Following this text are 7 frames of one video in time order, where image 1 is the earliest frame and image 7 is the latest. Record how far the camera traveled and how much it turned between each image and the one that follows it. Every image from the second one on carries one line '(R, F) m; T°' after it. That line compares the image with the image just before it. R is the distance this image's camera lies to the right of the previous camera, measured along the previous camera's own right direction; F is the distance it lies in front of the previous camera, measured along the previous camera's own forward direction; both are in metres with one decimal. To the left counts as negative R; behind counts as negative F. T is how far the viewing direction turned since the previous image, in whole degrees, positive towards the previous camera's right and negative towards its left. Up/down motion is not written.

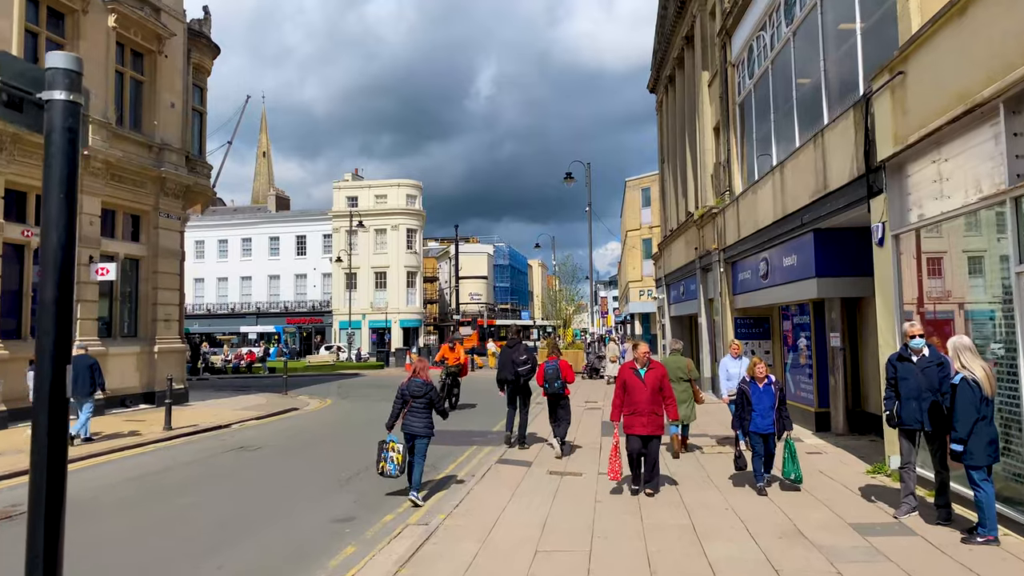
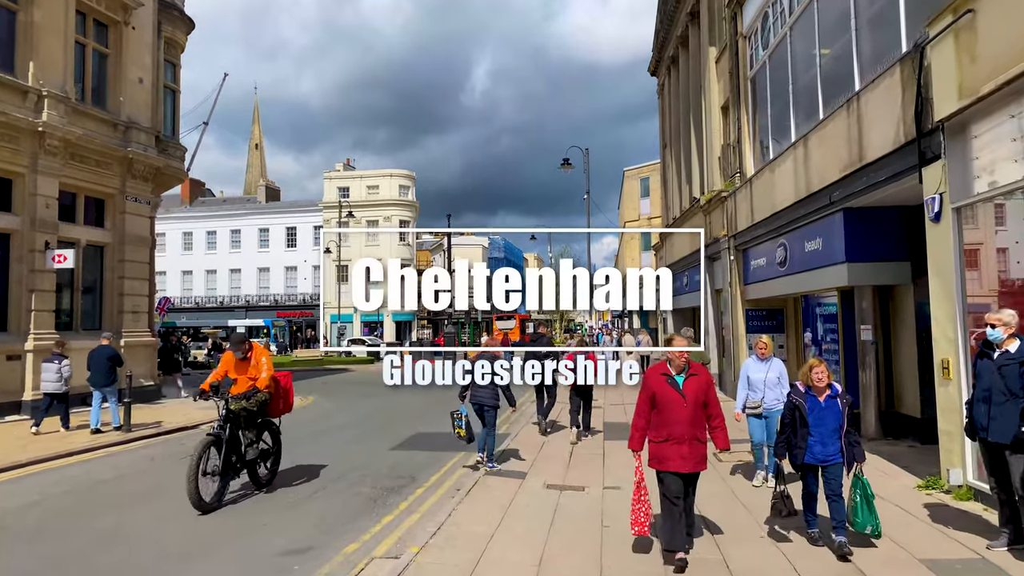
(0.0, +1.2) m; 0°
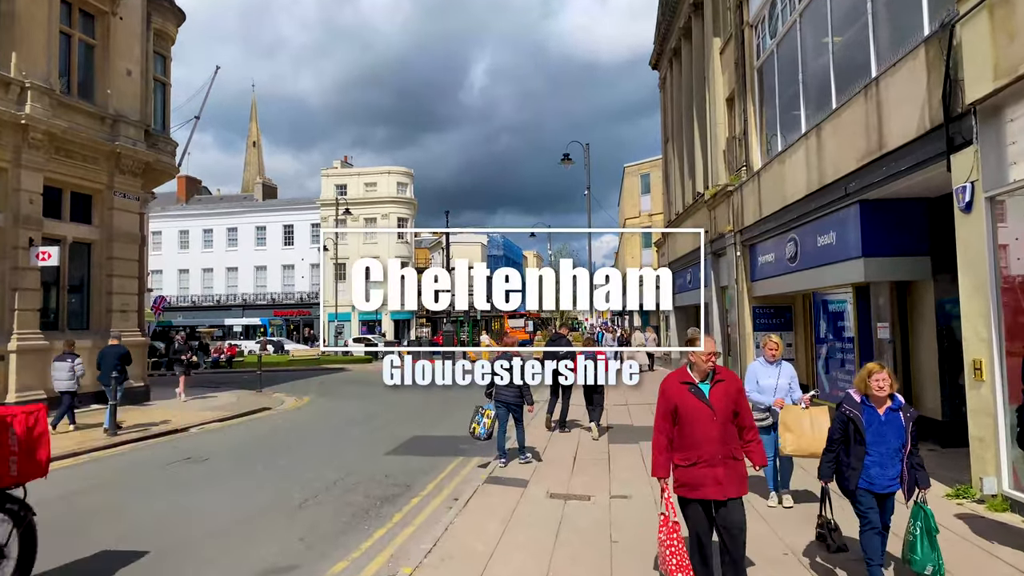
(0.0, +0.4) m; 0°
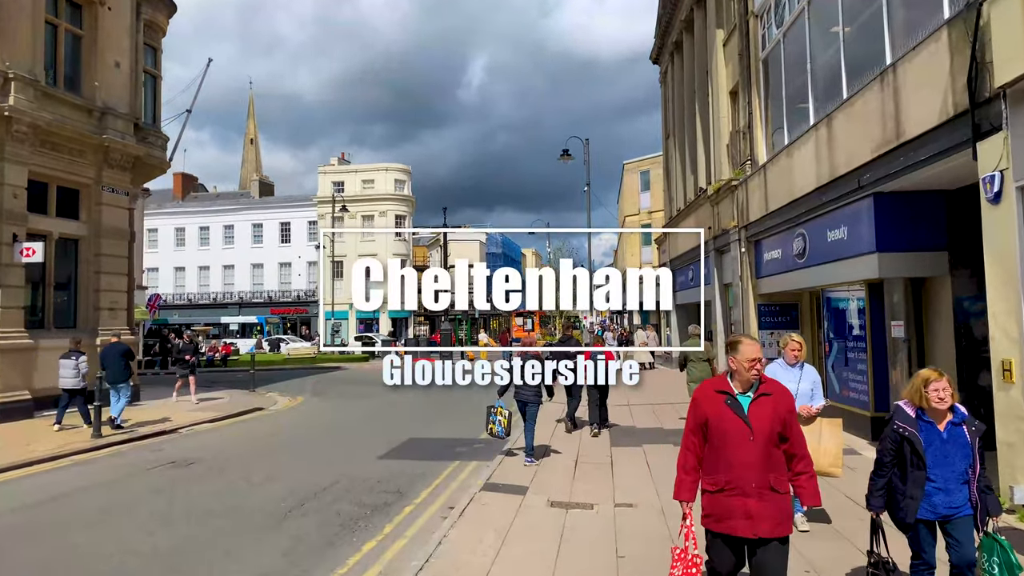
(0.0, +0.4) m; 0°
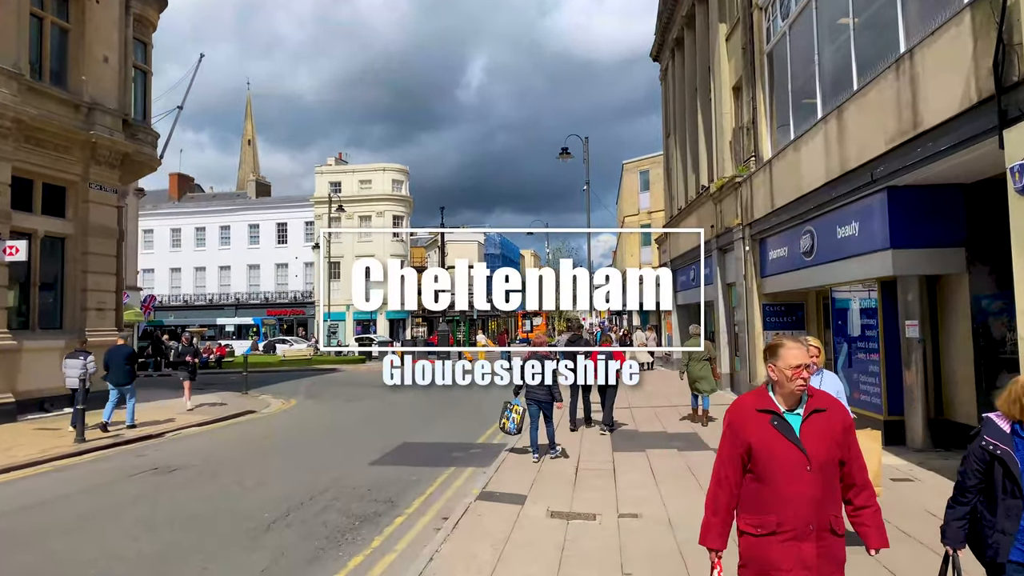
(0.0, +0.4) m; 0°
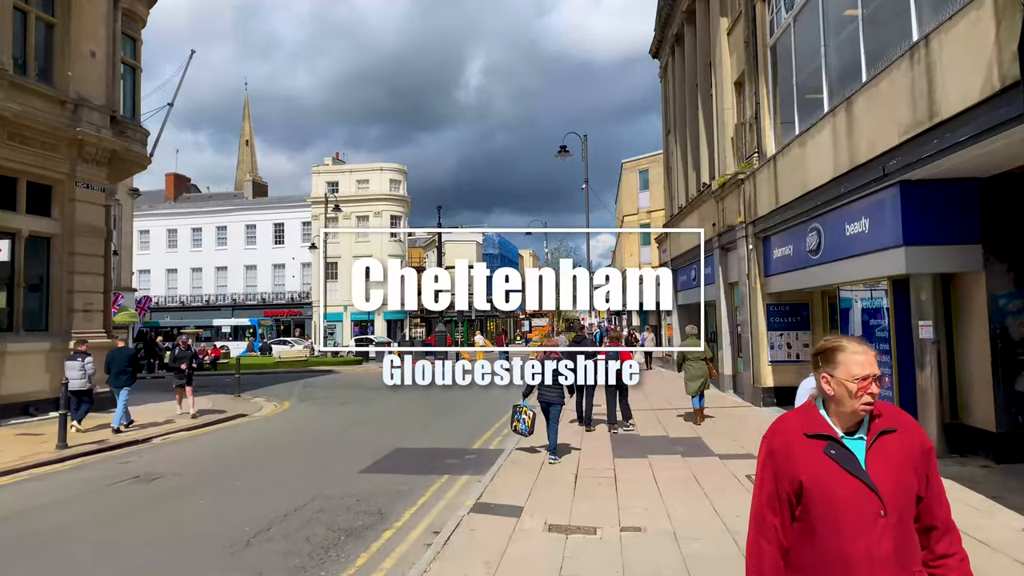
(0.0, +0.3) m; 0°
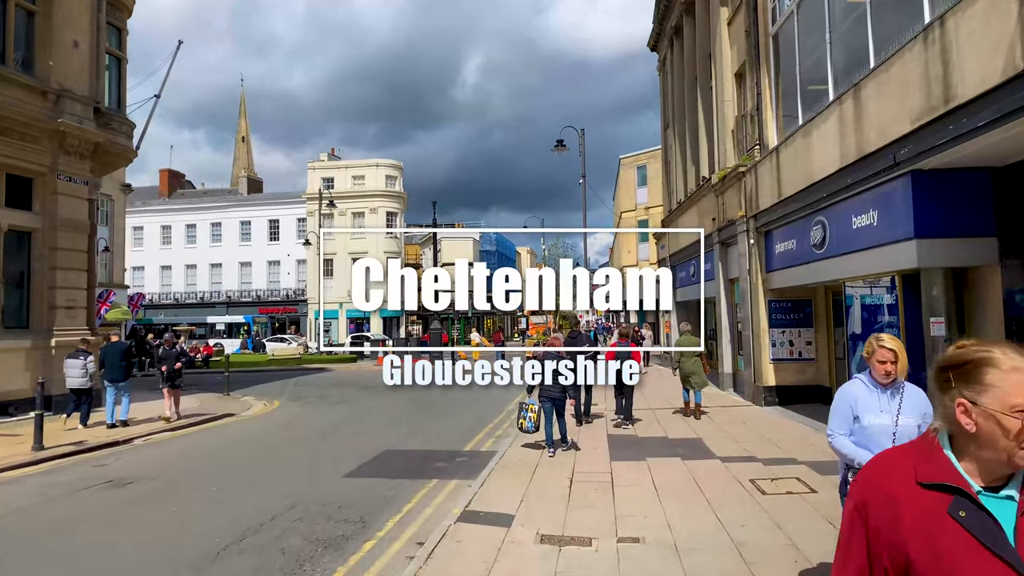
(+0.1, +0.4) m; 0°
